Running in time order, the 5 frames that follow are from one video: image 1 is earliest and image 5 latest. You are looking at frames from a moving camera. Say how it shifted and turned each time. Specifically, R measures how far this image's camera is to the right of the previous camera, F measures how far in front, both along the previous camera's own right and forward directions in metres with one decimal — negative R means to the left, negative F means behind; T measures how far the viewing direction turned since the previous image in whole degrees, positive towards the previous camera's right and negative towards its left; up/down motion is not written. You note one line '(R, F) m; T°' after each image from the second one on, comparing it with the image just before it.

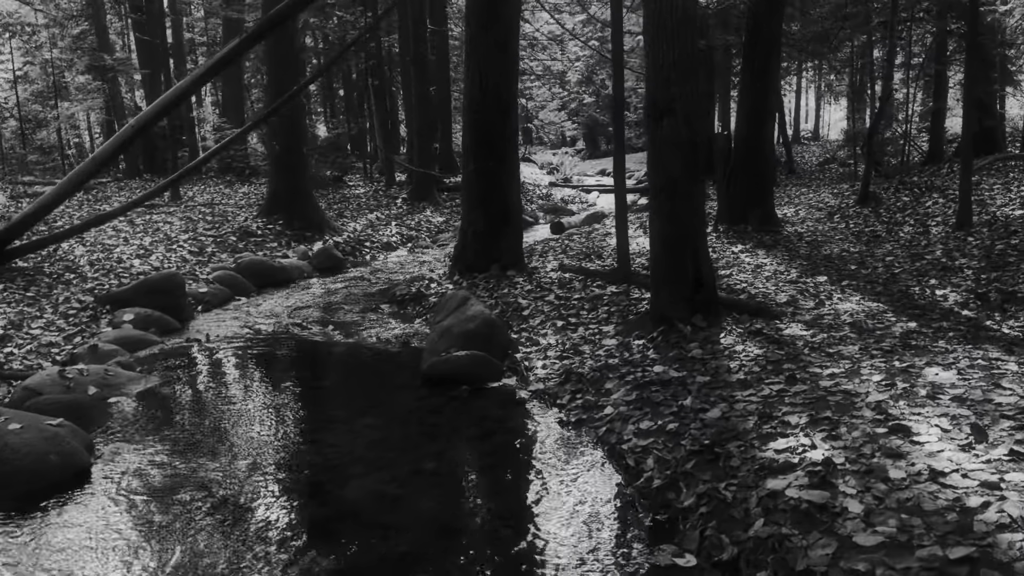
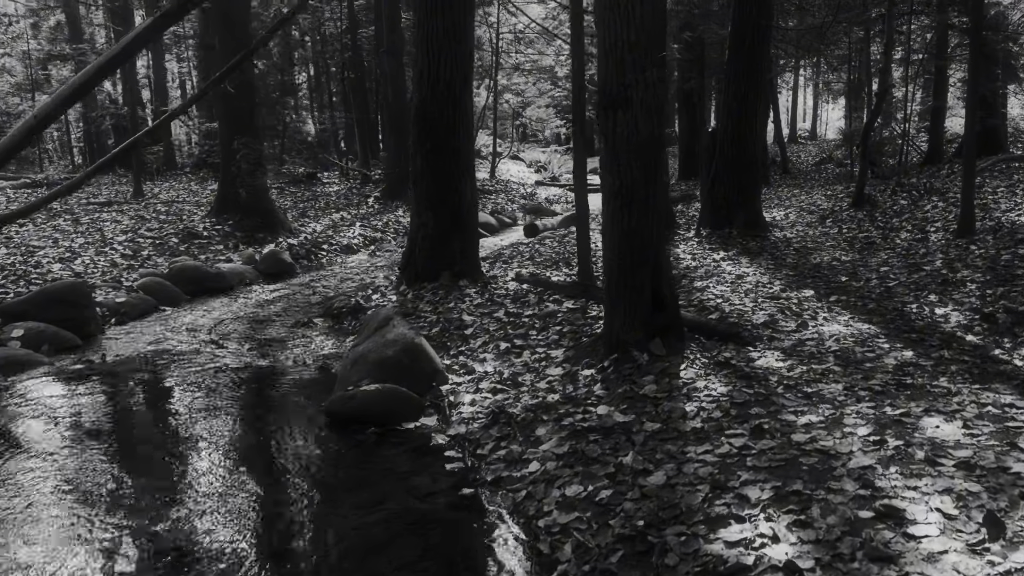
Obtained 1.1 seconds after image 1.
(+0.5, +1.0) m; 0°
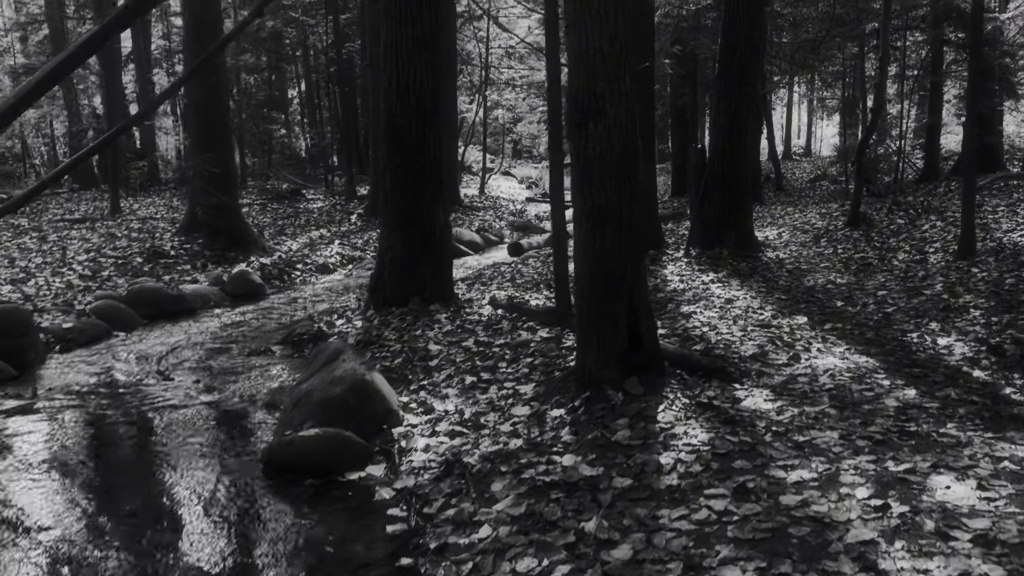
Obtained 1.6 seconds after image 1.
(+0.2, +0.5) m; 0°
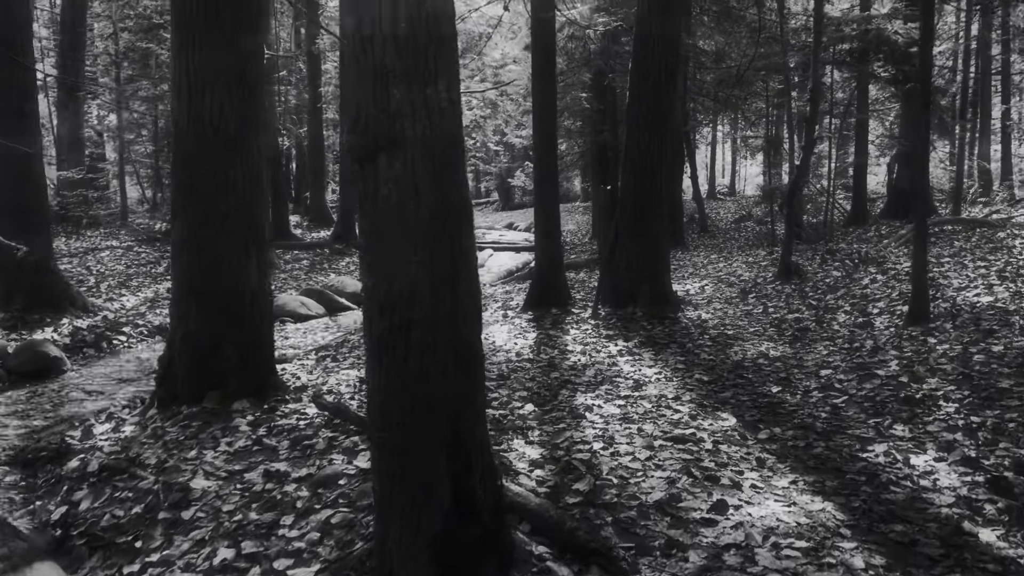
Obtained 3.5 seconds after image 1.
(+0.7, +2.0) m; +5°
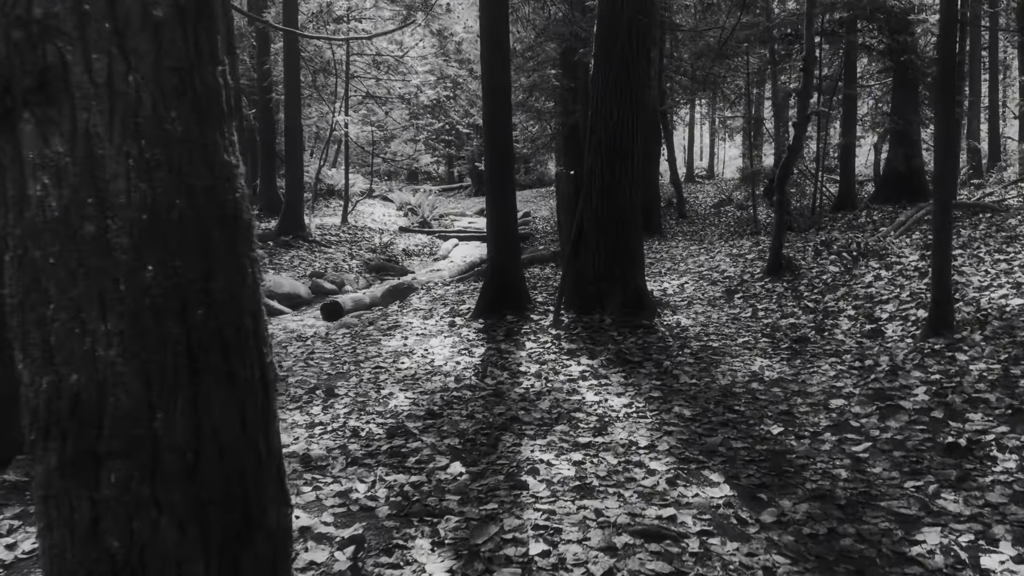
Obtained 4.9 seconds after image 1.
(+0.3, +1.5) m; +1°
